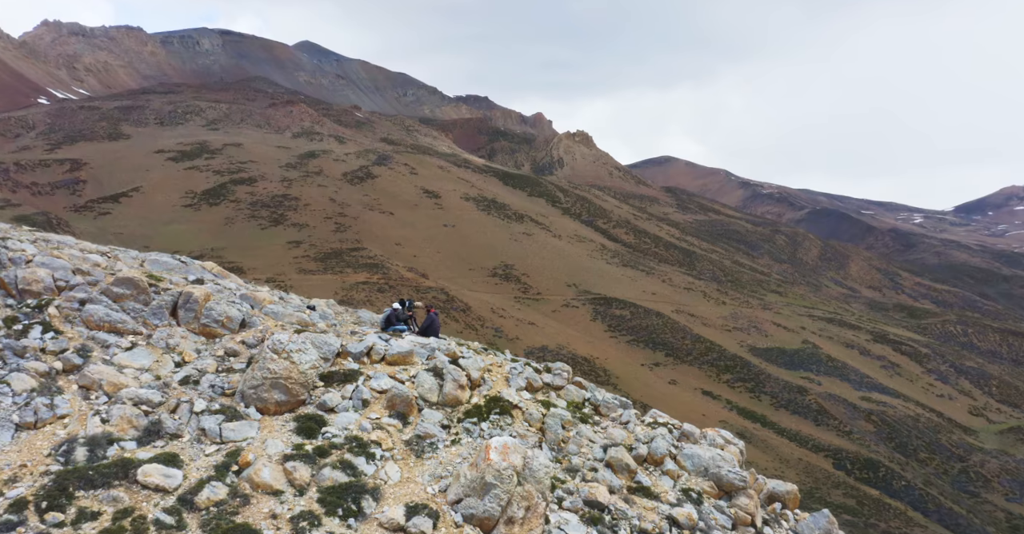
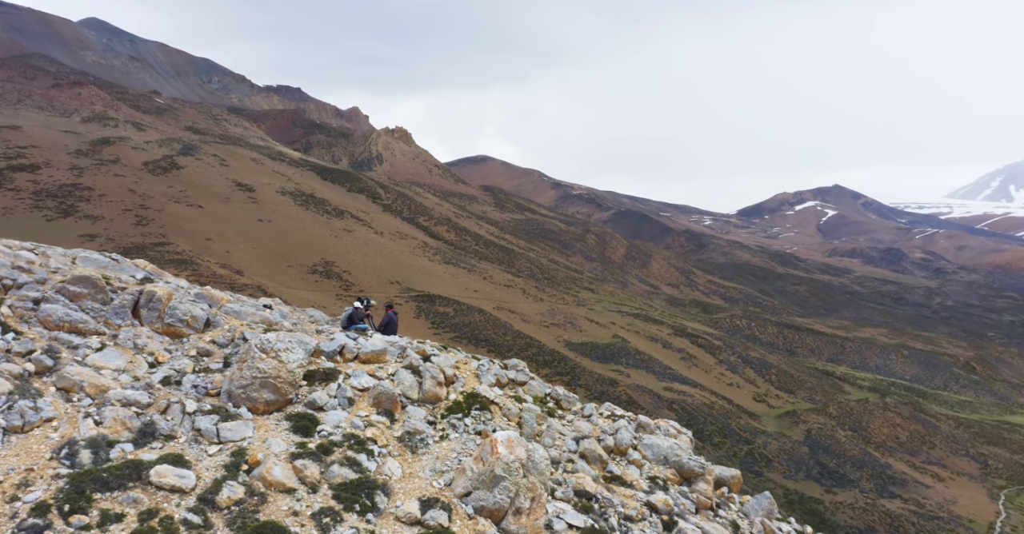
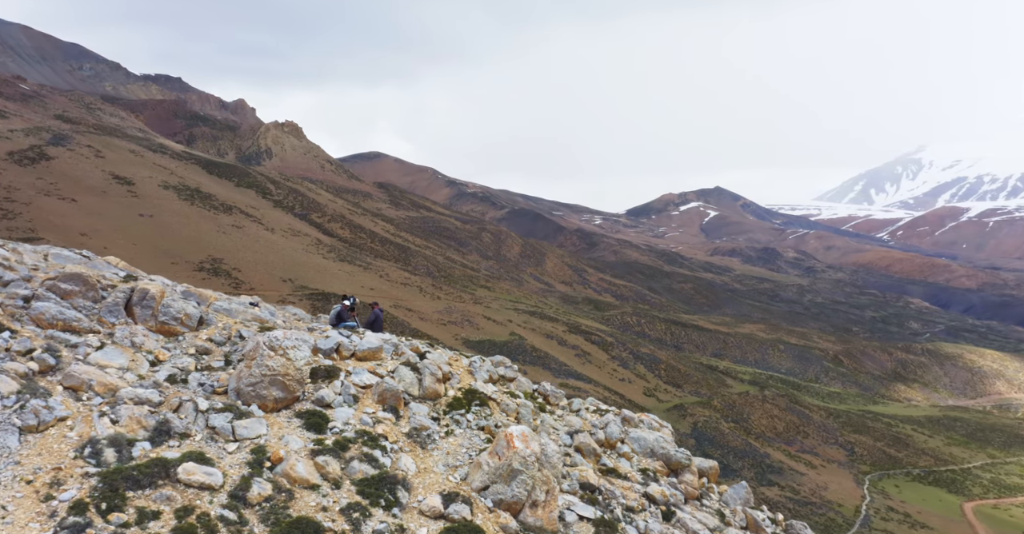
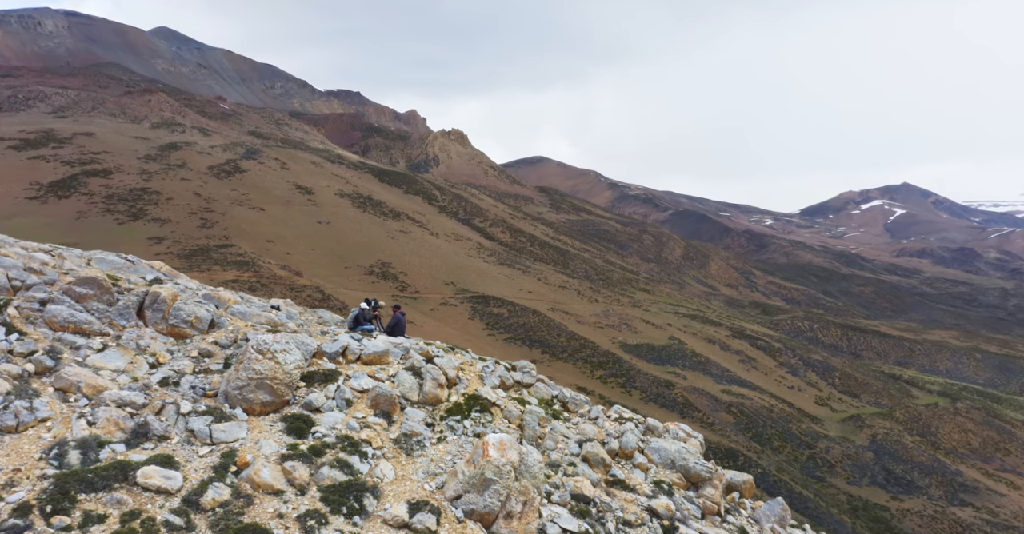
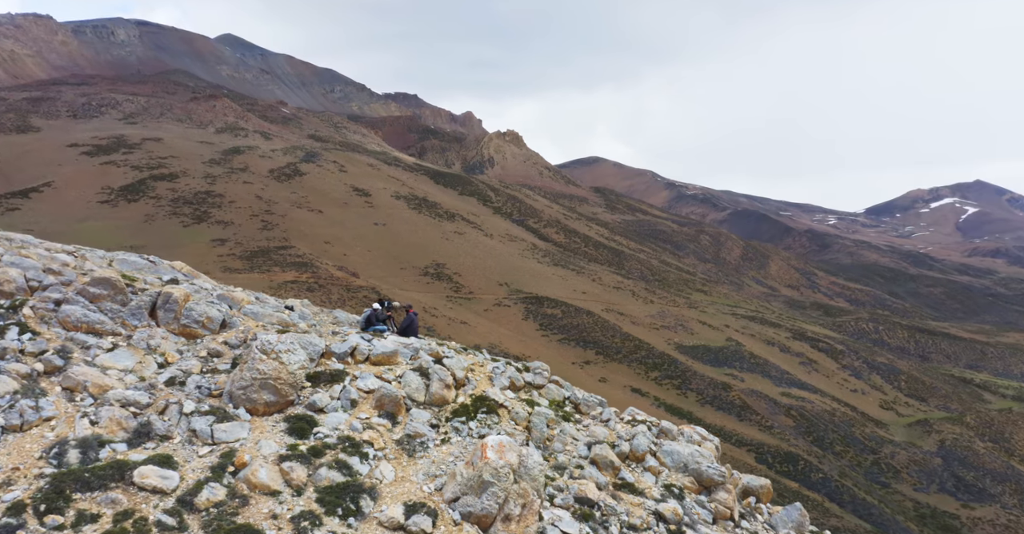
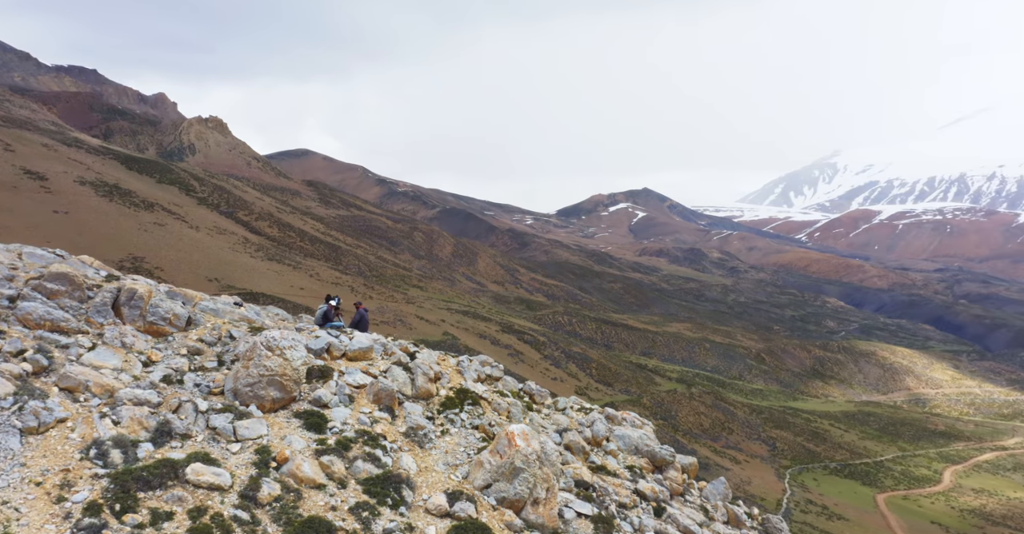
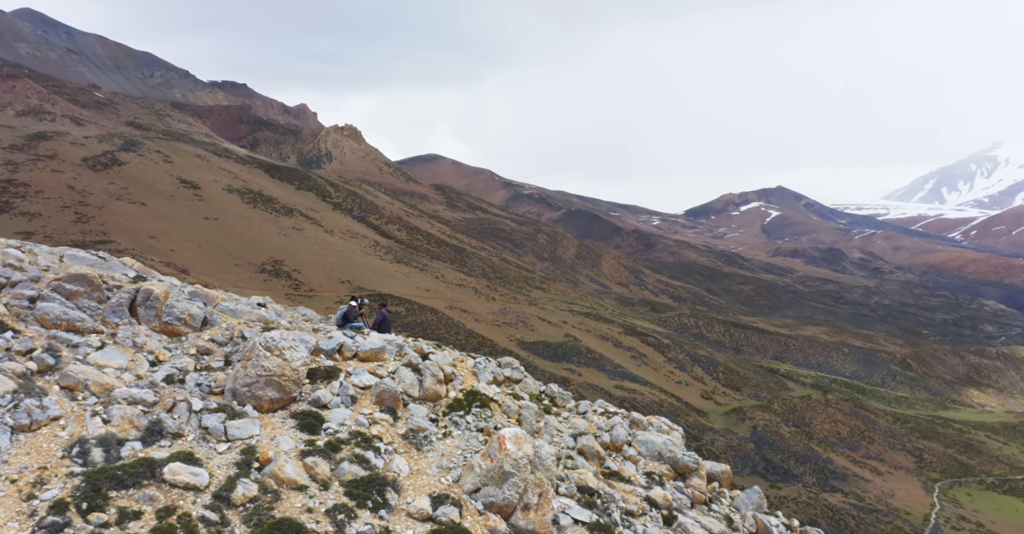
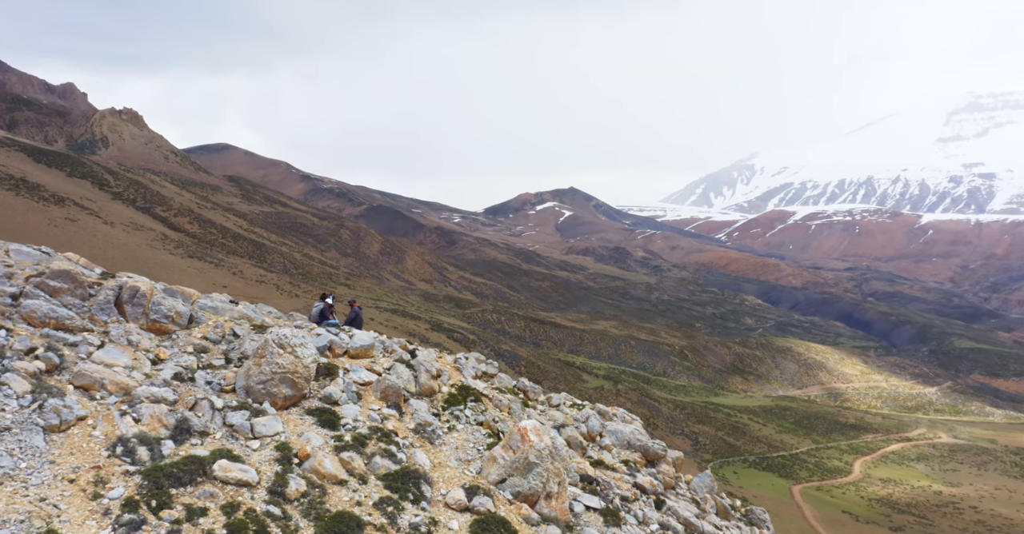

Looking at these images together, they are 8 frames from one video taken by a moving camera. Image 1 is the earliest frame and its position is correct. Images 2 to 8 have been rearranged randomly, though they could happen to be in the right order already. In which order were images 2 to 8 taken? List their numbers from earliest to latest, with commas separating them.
5, 4, 2, 7, 3, 6, 8
